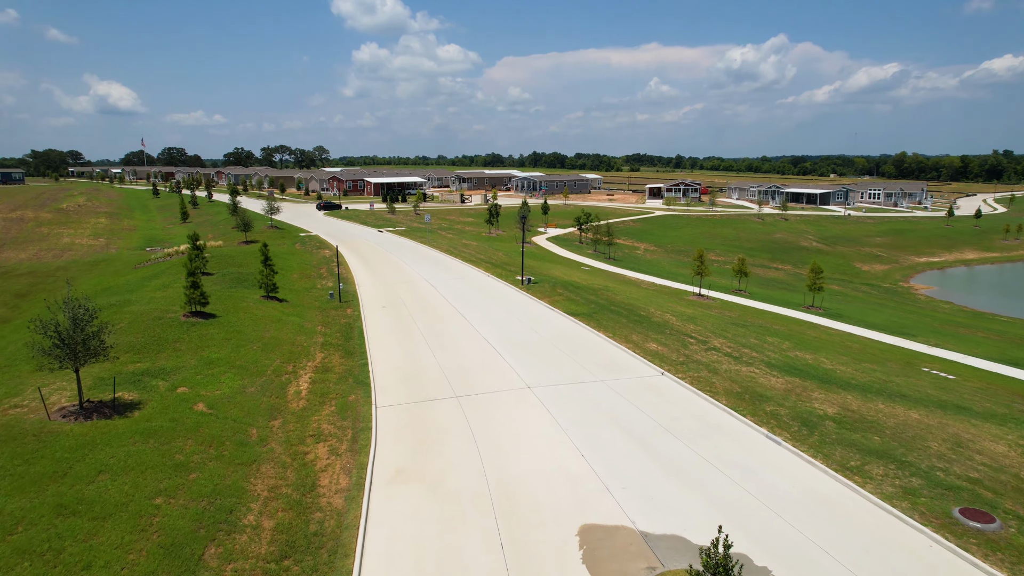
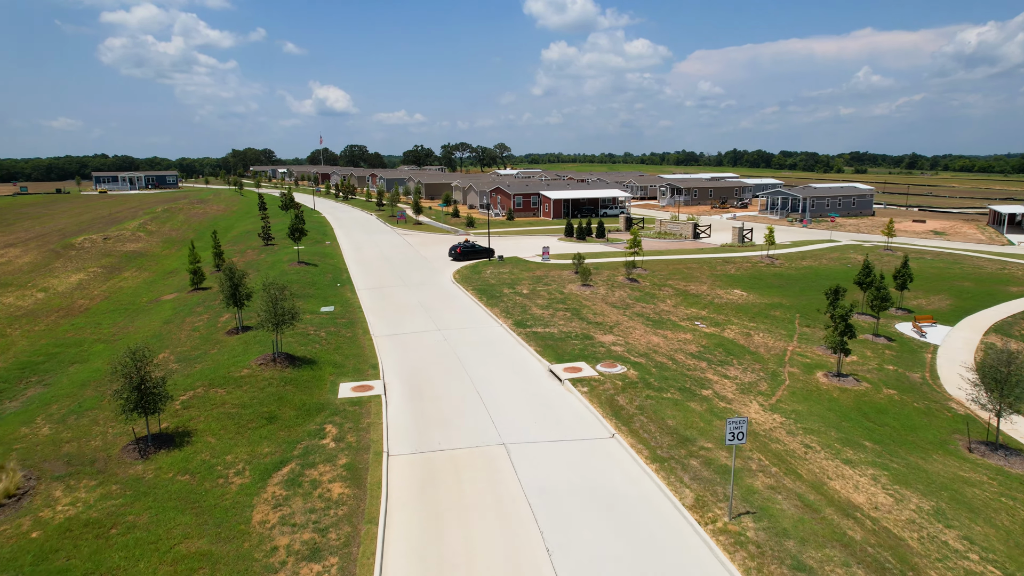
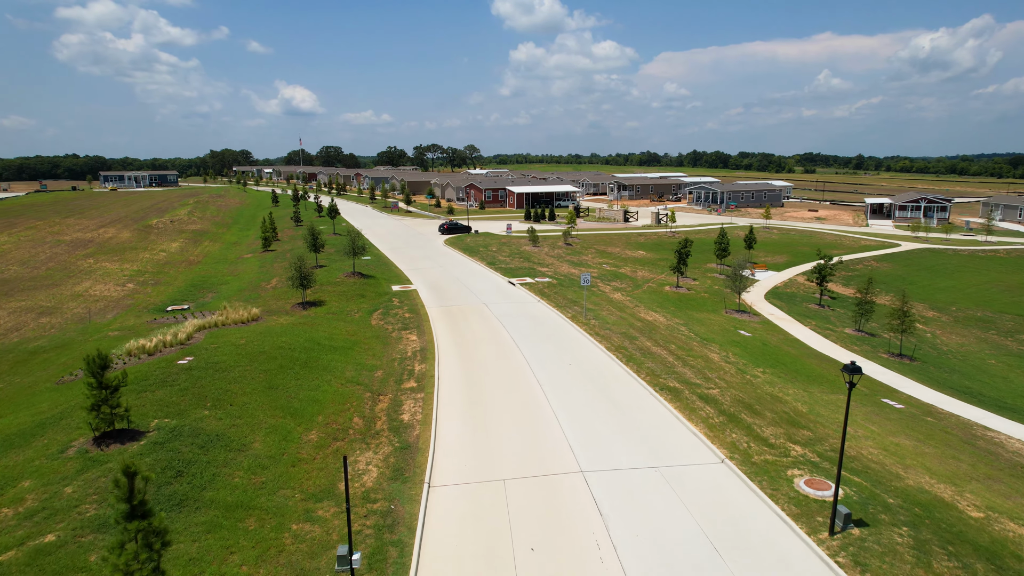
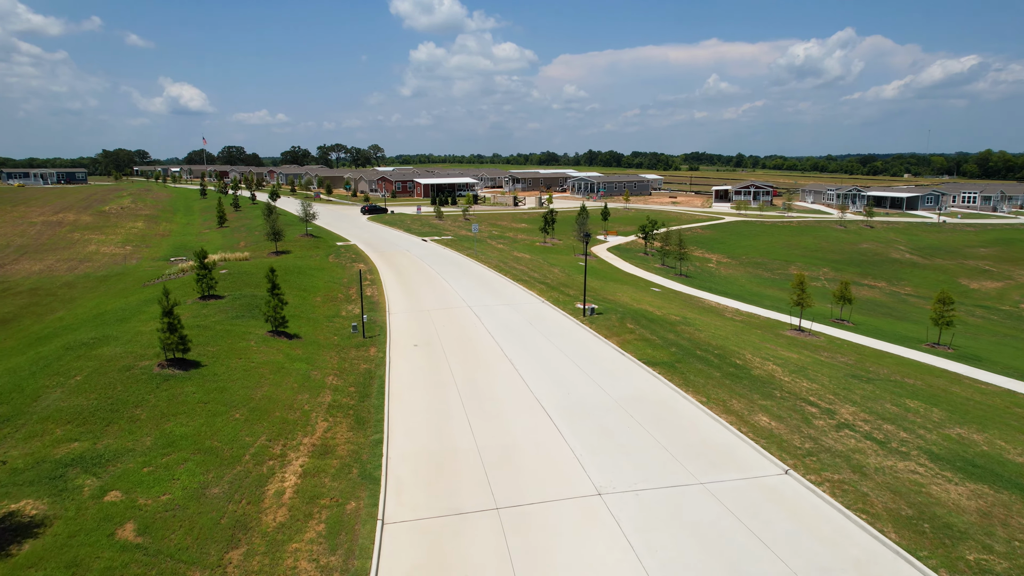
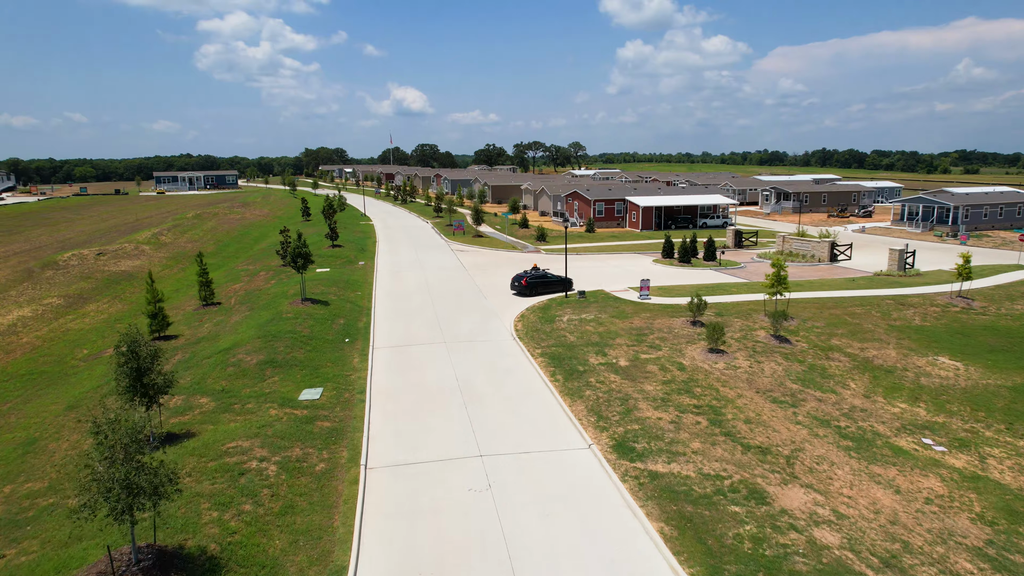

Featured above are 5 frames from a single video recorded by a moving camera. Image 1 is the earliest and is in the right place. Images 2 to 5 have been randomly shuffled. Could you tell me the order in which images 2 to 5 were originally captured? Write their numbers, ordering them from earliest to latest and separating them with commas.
4, 3, 2, 5
